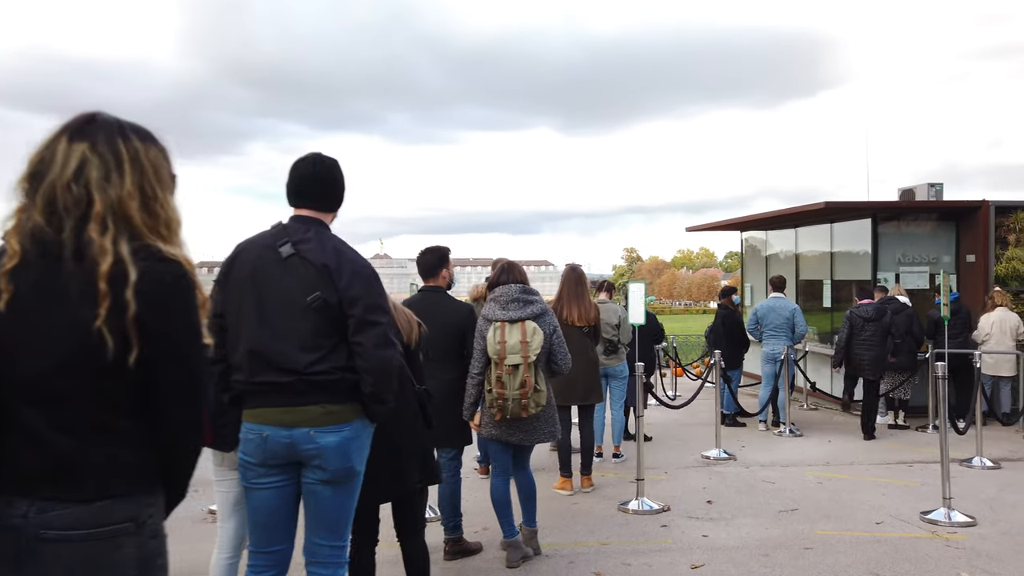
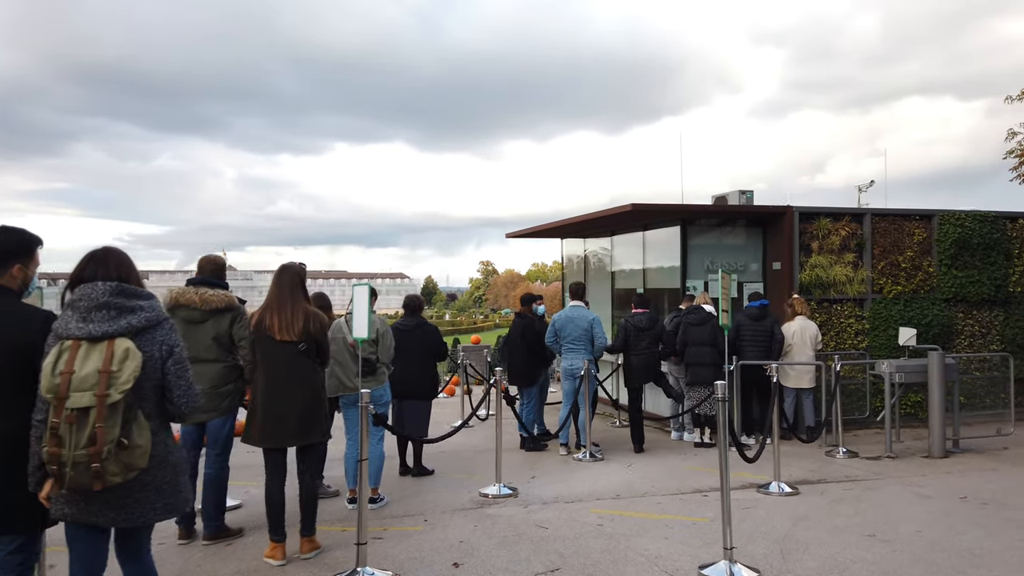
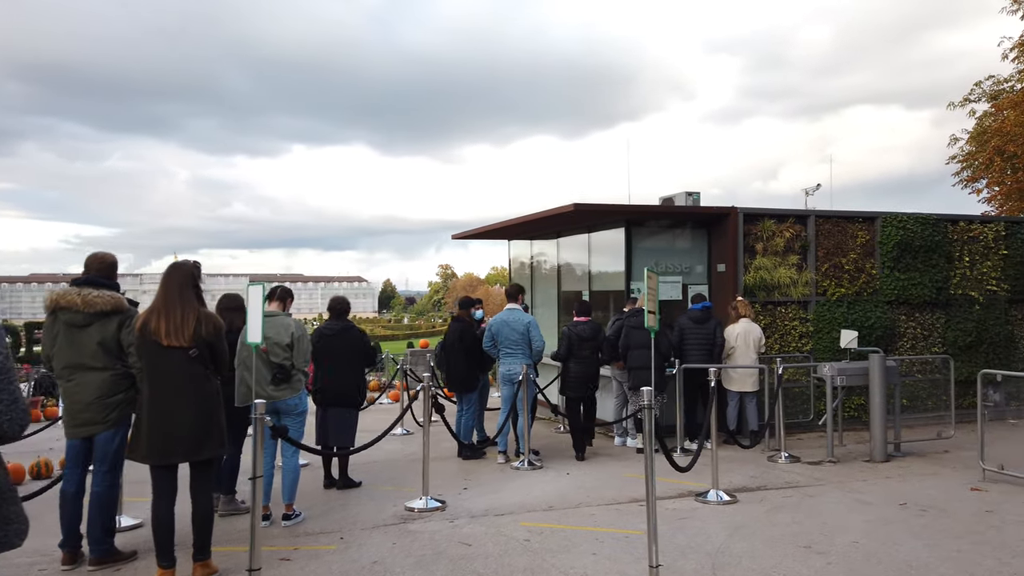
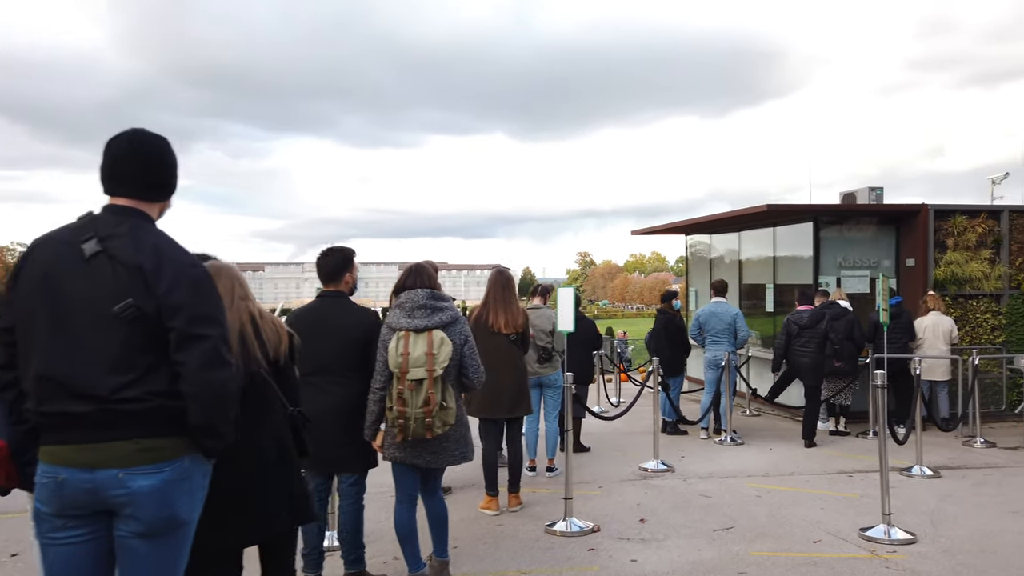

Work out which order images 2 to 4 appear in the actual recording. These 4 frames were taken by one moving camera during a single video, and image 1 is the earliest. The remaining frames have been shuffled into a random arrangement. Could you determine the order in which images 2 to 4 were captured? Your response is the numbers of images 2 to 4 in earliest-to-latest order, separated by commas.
4, 2, 3
